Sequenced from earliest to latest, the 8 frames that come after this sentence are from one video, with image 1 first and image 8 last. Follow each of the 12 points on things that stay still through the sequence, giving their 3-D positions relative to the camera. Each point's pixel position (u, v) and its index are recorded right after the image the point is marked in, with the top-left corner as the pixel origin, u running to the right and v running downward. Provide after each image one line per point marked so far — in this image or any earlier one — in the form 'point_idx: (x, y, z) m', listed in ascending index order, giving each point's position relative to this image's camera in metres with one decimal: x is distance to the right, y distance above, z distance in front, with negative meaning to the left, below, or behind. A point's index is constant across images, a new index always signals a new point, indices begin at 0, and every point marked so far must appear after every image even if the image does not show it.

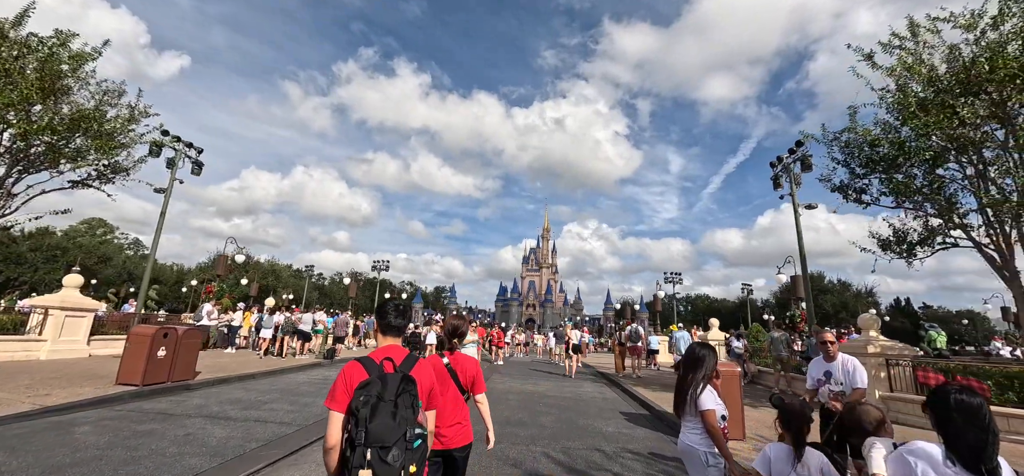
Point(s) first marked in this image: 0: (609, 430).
0: (+1.7, -3.4, +7.3) m
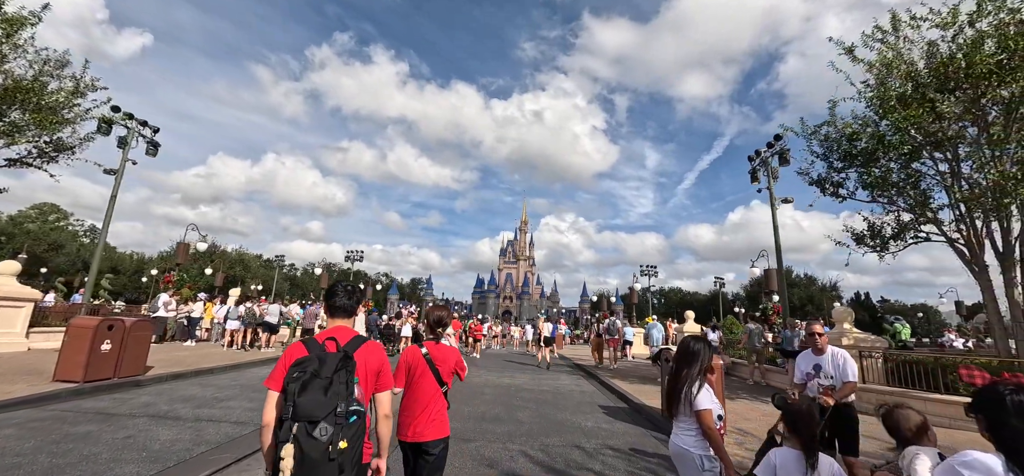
0: (+1.3, -3.2, +7.1) m
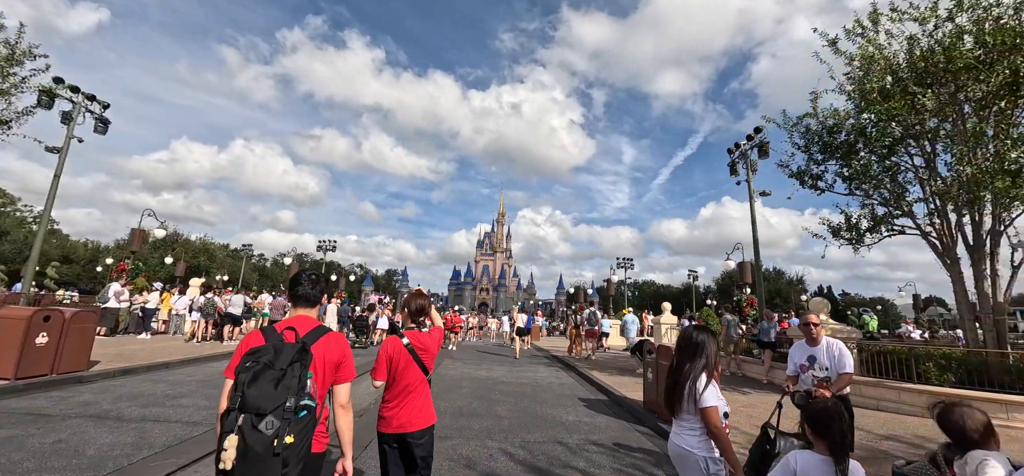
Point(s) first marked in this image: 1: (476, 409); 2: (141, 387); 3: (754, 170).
0: (+1.0, -3.0, +6.8) m
1: (-0.6, -3.0, +7.2) m
2: (-7.1, -2.9, +7.9) m
3: (+8.2, +2.3, +13.9) m
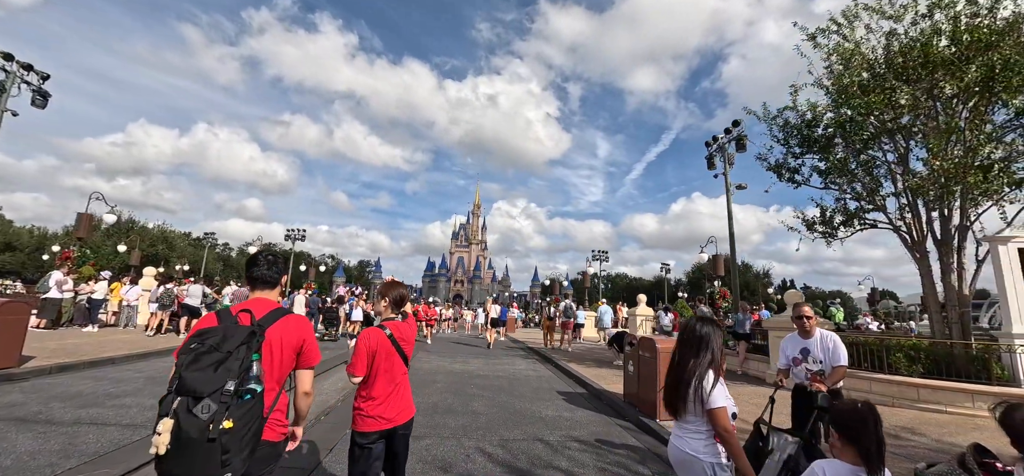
0: (+0.6, -2.8, +6.6) m
1: (-1.0, -2.8, +6.8) m
2: (-7.5, -2.6, +7.1) m
3: (+7.5, +2.5, +14.0) m
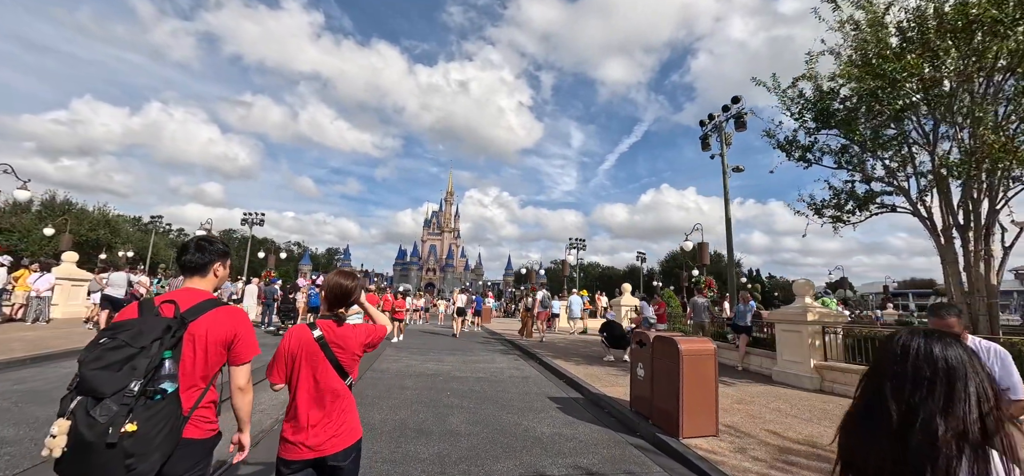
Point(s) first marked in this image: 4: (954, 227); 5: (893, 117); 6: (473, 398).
0: (+0.5, -2.5, +5.3) m
1: (-1.2, -2.4, +5.5) m
2: (-7.7, -2.2, +5.3) m
3: (+6.8, +3.0, +13.0) m
4: (+8.6, +0.2, +8.0) m
5: (+8.0, +2.5, +8.6) m
6: (-0.6, -2.6, +6.8) m
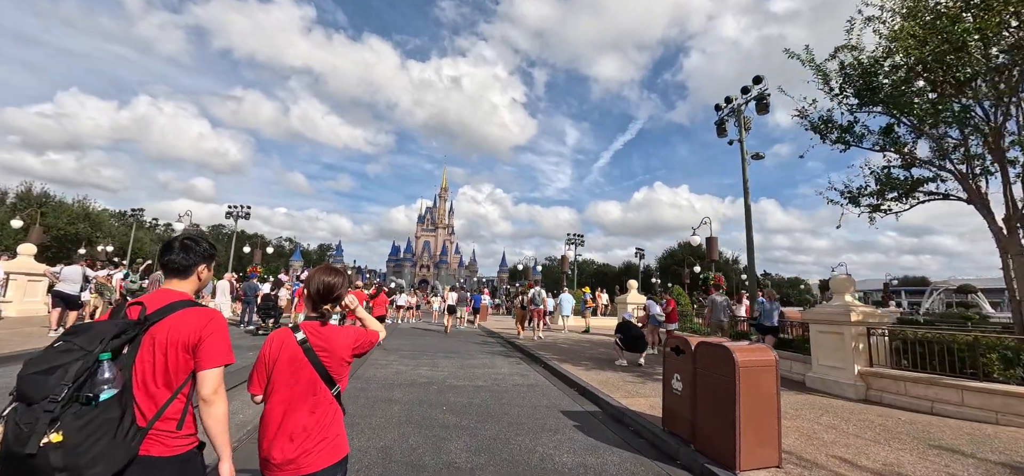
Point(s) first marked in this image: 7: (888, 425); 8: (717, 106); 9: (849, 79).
0: (+0.6, -2.3, +4.3) m
1: (-1.0, -2.2, +4.4) m
2: (-7.6, -2.0, +4.1) m
3: (+6.9, +3.2, +12.0) m
4: (+8.7, +0.4, +7.0) m
5: (+8.1, +2.7, +7.6) m
6: (-0.5, -2.4, +5.7) m
7: (+5.4, -2.7, +5.9) m
8: (+6.4, +4.1, +12.8) m
9: (+6.8, +3.2, +8.4) m
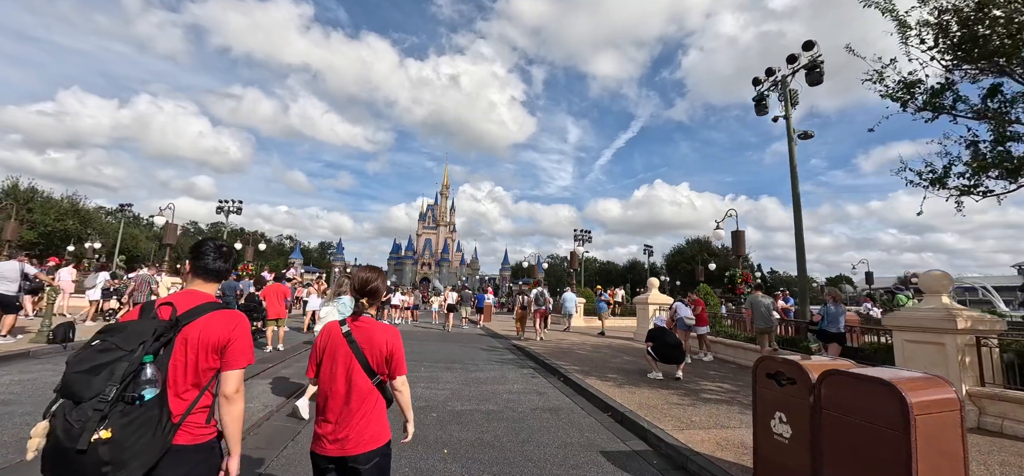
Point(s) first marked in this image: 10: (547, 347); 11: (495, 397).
0: (+0.9, -2.2, +2.7) m
1: (-0.8, -2.1, +2.8) m
2: (-7.3, -1.8, +2.6) m
3: (+7.2, +3.4, +10.4) m
4: (+9.0, +0.6, +5.5) m
5: (+8.3, +2.9, +6.0) m
6: (-0.3, -2.3, +4.2) m
7: (+5.7, -2.5, +4.3) m
8: (+6.7, +4.3, +11.2) m
9: (+7.1, +3.4, +6.8) m
10: (+1.1, -3.3, +12.5) m
11: (-0.3, -2.6, +6.6) m
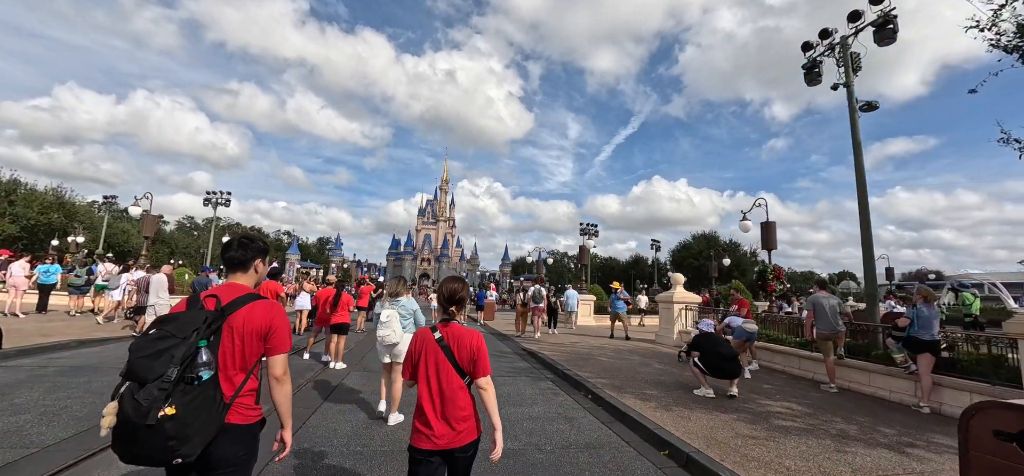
0: (+1.2, -2.0, +1.2) m
1: (-0.5, -1.9, +1.3) m
2: (-7.0, -1.6, +1.1) m
3: (+7.4, +3.7, +8.9) m
4: (+9.3, +0.8, +4.0) m
5: (+8.6, +3.1, +4.5) m
6: (0.0, -2.1, +2.7) m
7: (+6.0, -2.3, +2.9) m
8: (+6.9, +4.6, +9.7) m
9: (+7.3, +3.7, +5.3) m
10: (+1.3, -3.1, +11.0) m
11: (0.0, -2.4, +5.1) m
